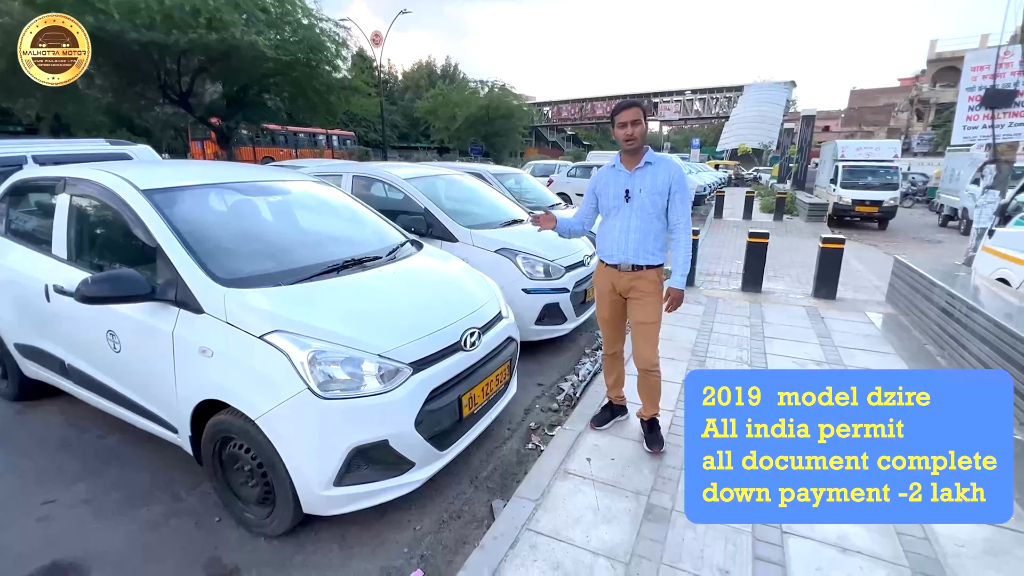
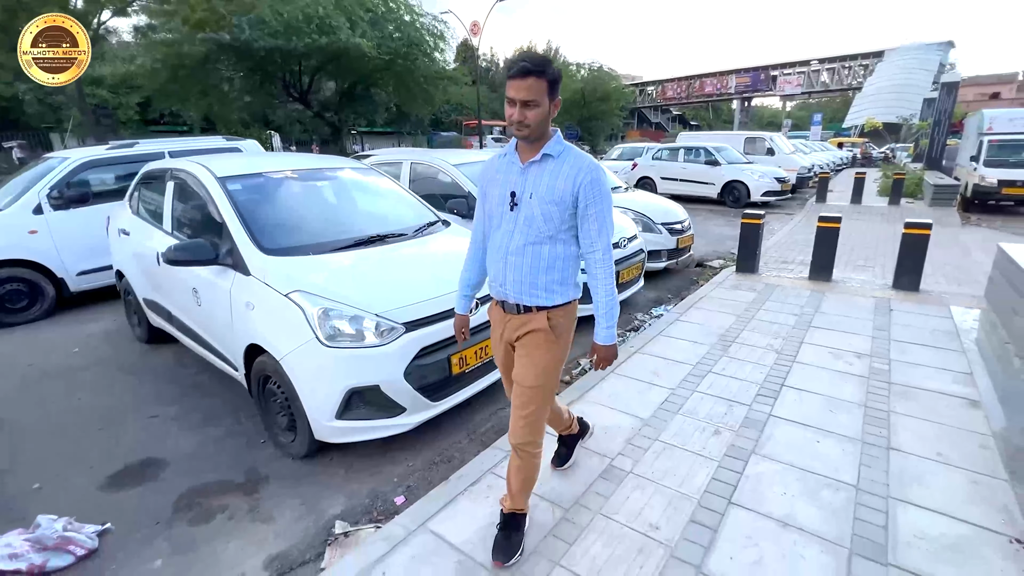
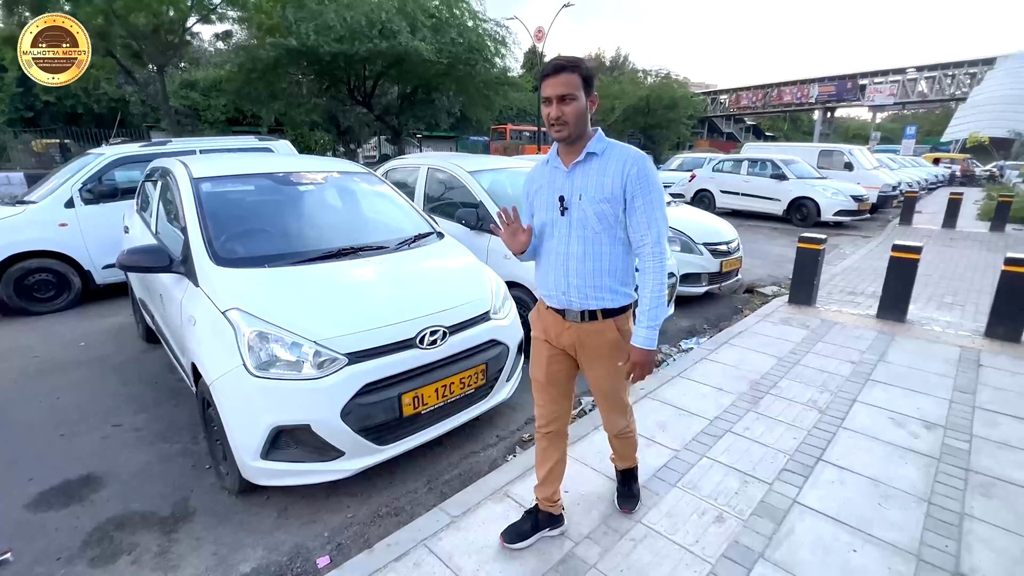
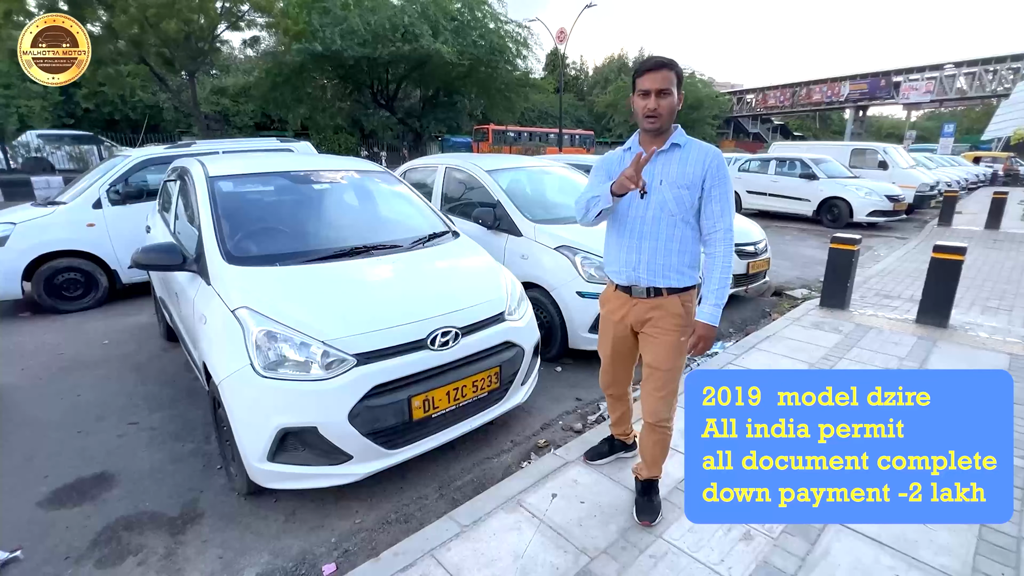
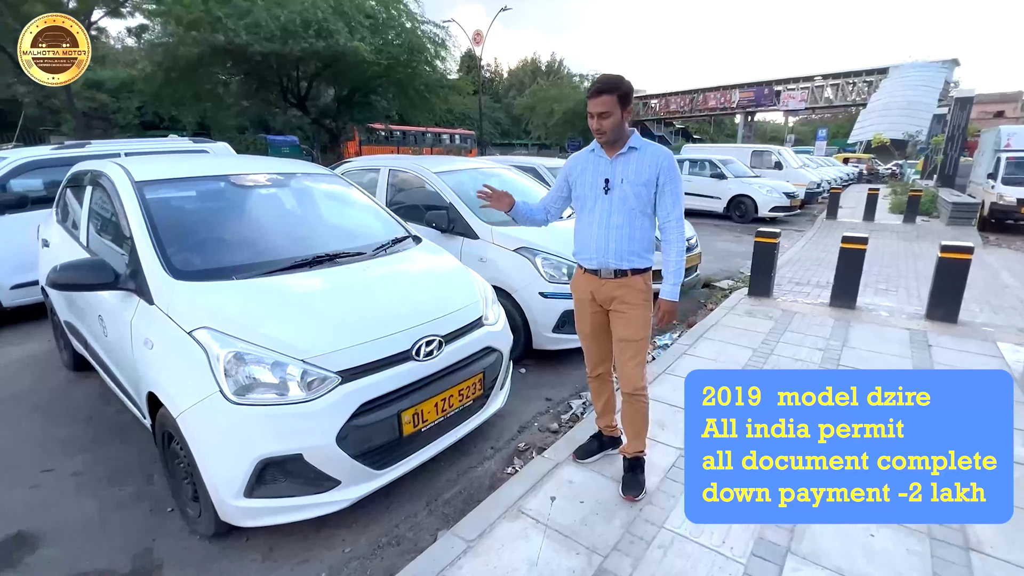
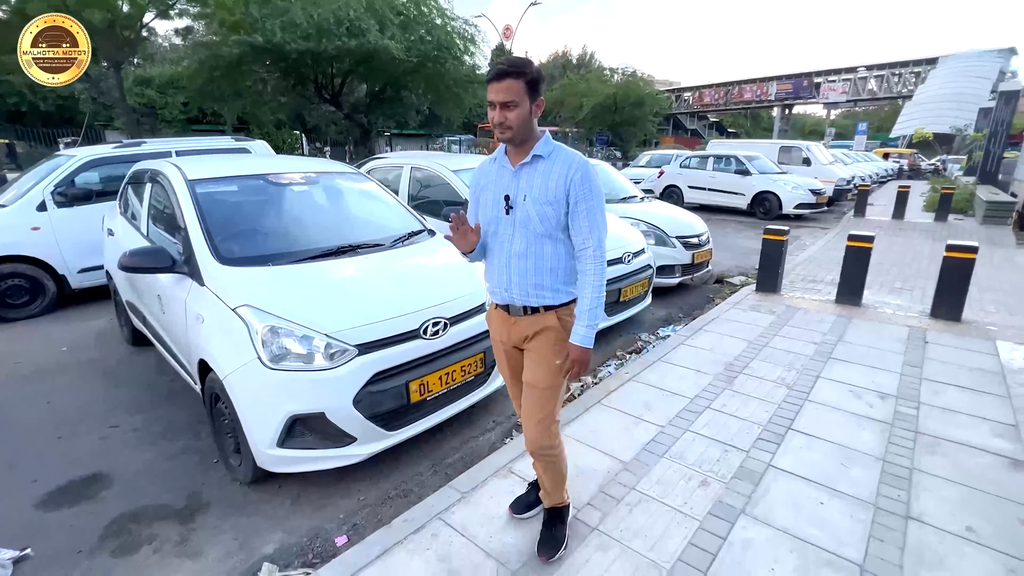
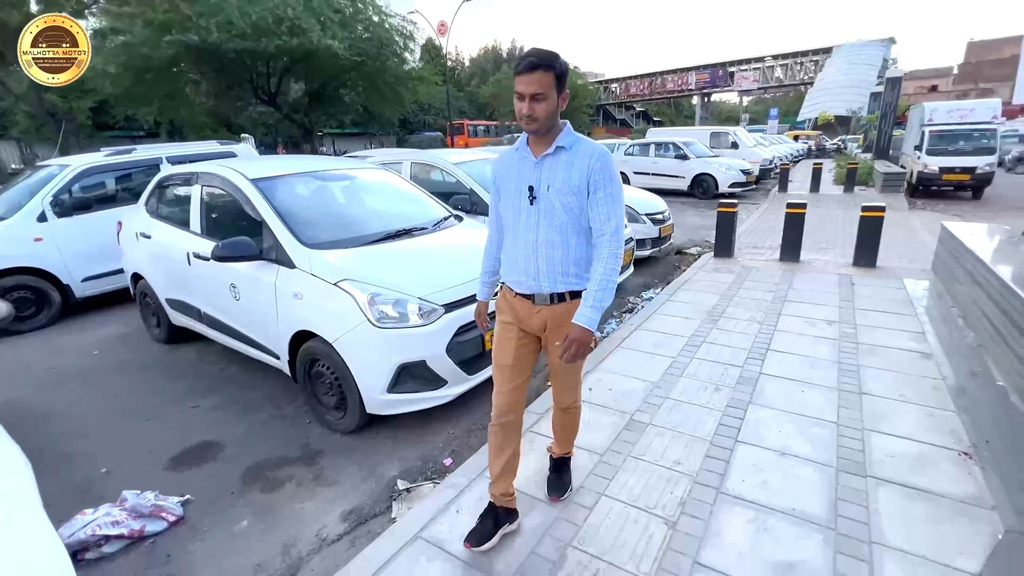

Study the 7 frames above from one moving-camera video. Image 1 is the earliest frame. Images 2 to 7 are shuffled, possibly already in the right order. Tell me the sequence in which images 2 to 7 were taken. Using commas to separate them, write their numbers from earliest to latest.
5, 4, 3, 6, 2, 7
